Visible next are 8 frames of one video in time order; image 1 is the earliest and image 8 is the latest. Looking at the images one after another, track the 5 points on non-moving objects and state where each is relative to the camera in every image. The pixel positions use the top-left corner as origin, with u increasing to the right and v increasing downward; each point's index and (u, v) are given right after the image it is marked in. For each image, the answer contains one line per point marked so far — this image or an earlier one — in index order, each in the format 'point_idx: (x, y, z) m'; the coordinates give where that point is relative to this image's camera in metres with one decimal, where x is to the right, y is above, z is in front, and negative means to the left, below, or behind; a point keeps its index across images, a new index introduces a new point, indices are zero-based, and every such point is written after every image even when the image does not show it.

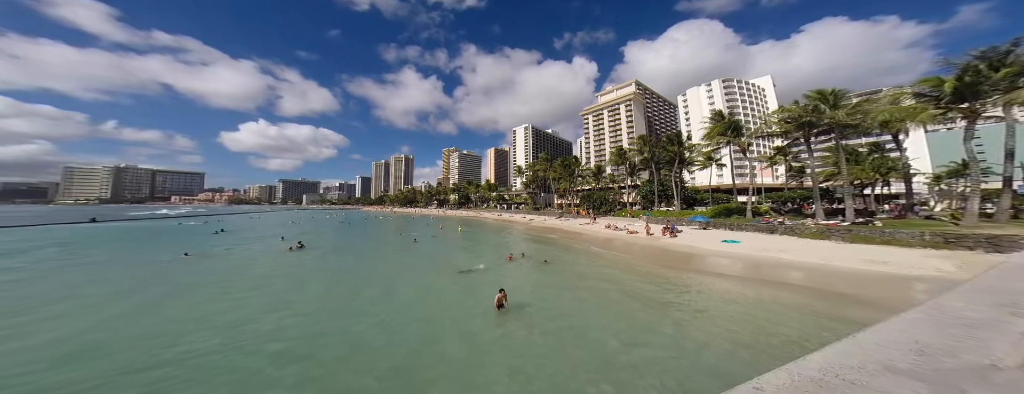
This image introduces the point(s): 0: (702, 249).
0: (+14.4, -3.9, +18.9) m
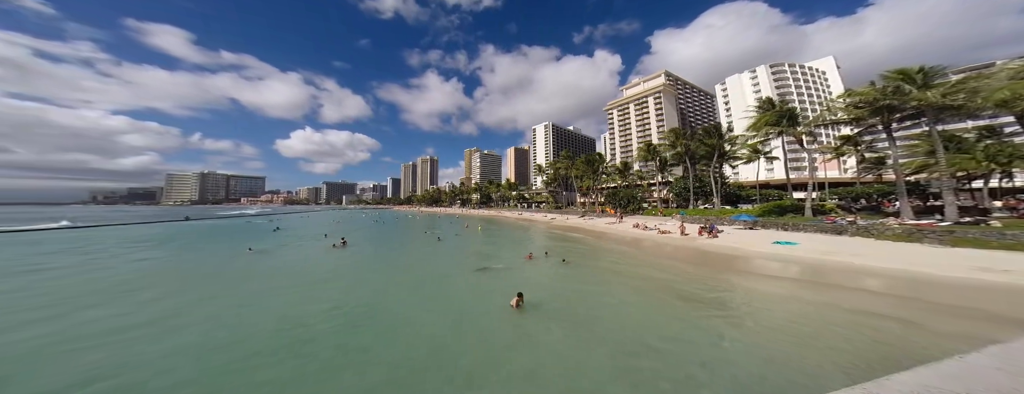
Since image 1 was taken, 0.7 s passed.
0: (+16.5, -3.7, +17.3) m
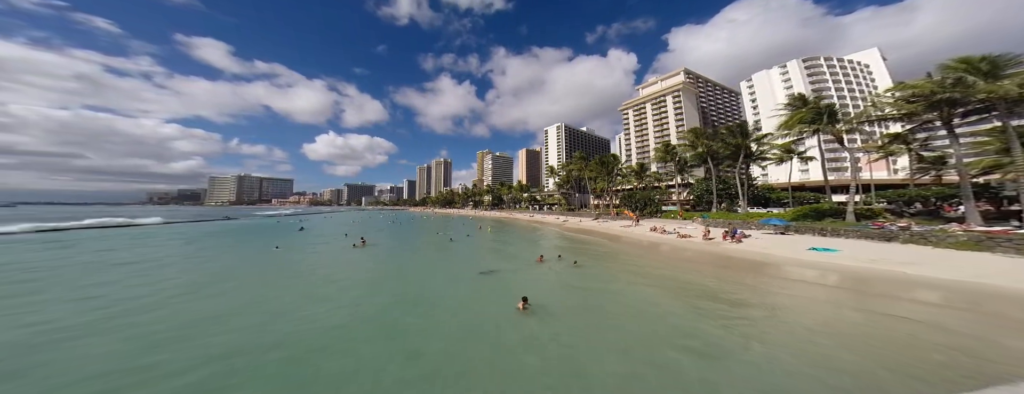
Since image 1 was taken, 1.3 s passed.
0: (+17.5, -3.8, +16.3) m
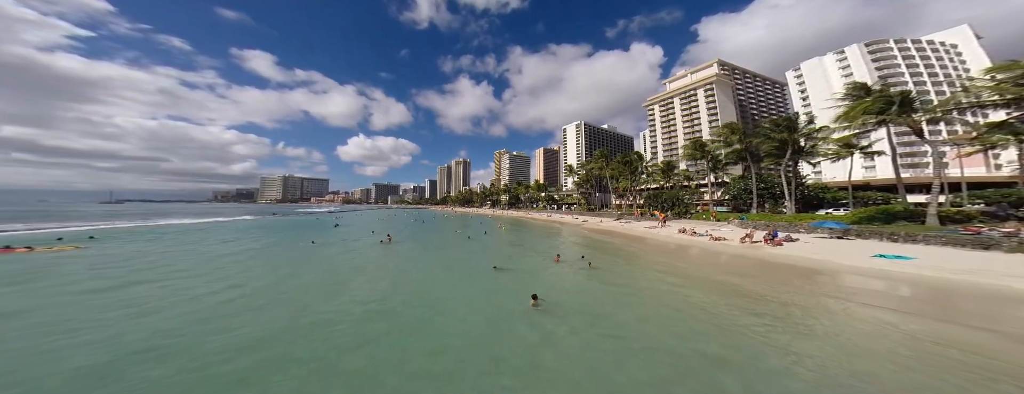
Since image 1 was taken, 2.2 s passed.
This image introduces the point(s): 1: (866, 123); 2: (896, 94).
0: (+19.1, -3.8, +14.6) m
1: (+26.9, +5.6, +19.2) m
2: (+27.0, +7.3, +17.9) m
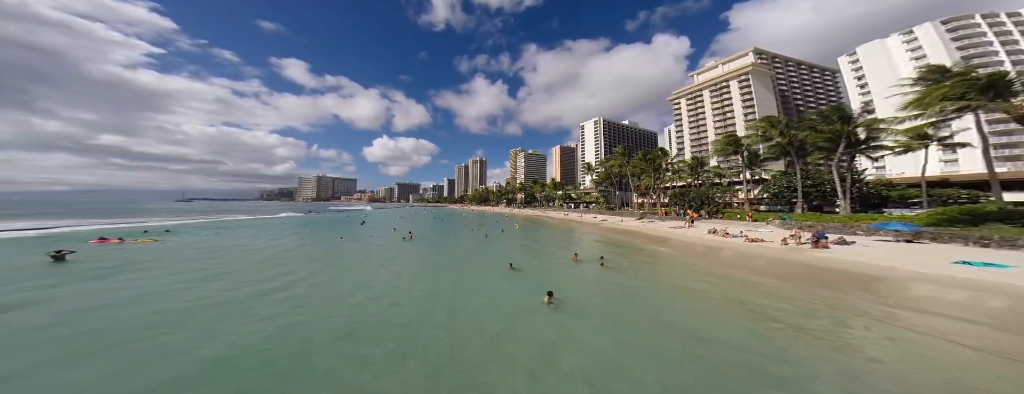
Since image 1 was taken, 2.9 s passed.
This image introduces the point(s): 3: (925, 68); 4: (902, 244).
0: (+20.4, -3.8, +12.9) m
1: (+28.6, +5.7, +16.9) m
2: (+28.6, +7.4, +15.6) m
3: (+29.1, +9.2, +17.9) m
4: (+25.3, -3.1, +16.4) m
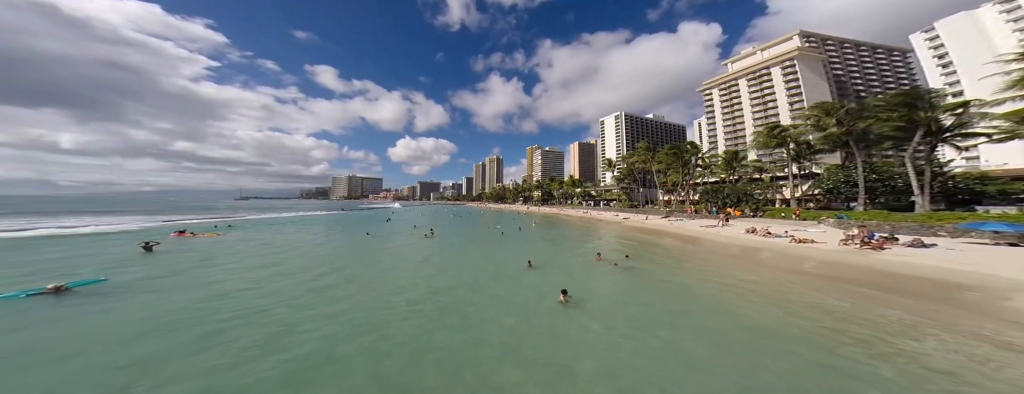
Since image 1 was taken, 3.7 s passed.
0: (+21.9, -3.5, +10.9) m
1: (+30.3, +6.0, +14.2) m
2: (+30.2, +7.7, +12.8) m
3: (+30.9, +9.5, +15.1) m
4: (+27.0, -2.8, +14.1) m
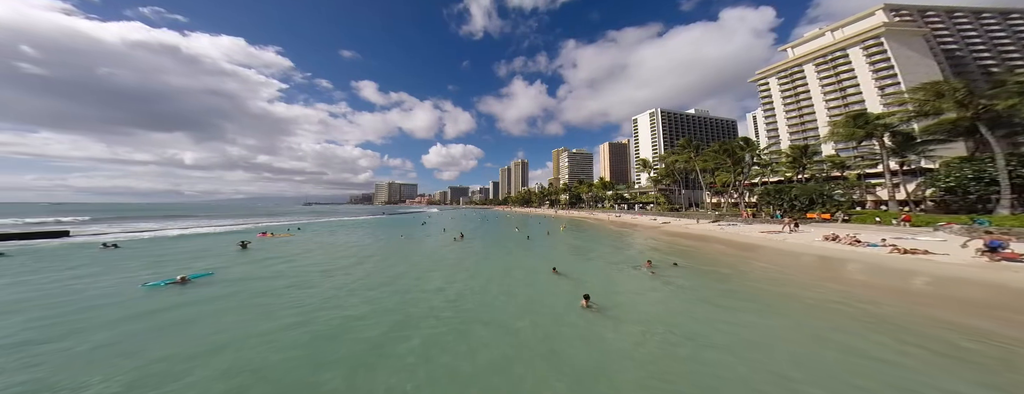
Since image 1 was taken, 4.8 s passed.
0: (+24.0, -3.5, +7.3) m
1: (+32.7, +6.1, +9.6) m
2: (+32.5, +7.8, +8.3) m
3: (+33.4, +9.5, +10.5) m
4: (+29.5, -2.8, +9.8) m
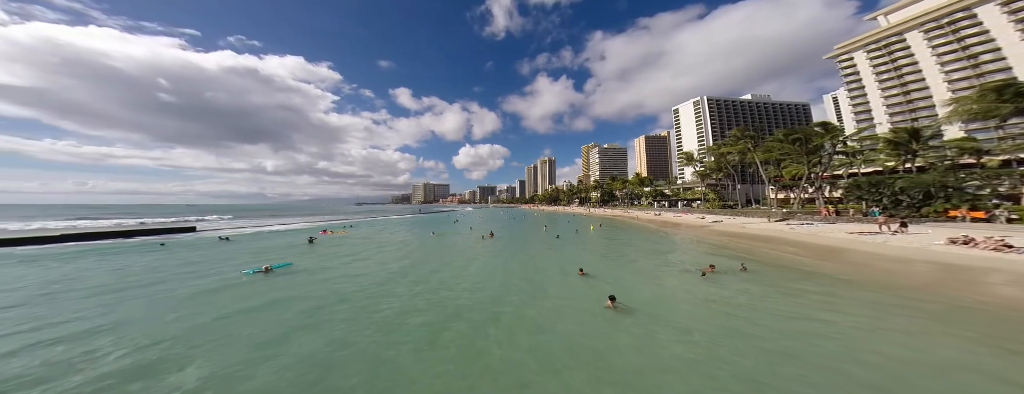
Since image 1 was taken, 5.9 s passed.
0: (+26.3, -3.1, +3.1) m
1: (+35.1, +6.6, +4.1) m
2: (+34.7, +8.3, +2.8) m
3: (+35.9, +10.0, +4.8) m
4: (+32.1, -2.3, +4.7) m
